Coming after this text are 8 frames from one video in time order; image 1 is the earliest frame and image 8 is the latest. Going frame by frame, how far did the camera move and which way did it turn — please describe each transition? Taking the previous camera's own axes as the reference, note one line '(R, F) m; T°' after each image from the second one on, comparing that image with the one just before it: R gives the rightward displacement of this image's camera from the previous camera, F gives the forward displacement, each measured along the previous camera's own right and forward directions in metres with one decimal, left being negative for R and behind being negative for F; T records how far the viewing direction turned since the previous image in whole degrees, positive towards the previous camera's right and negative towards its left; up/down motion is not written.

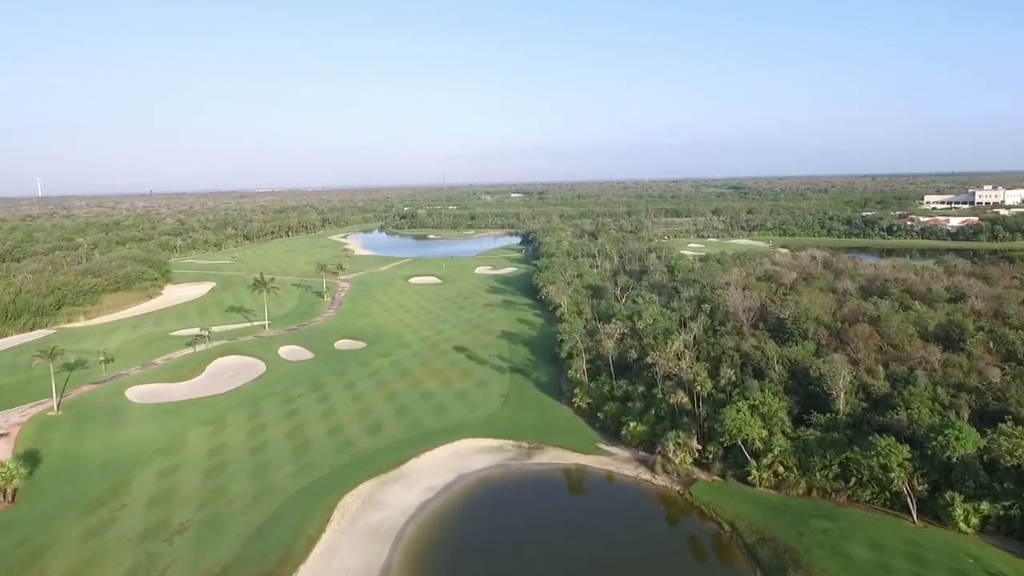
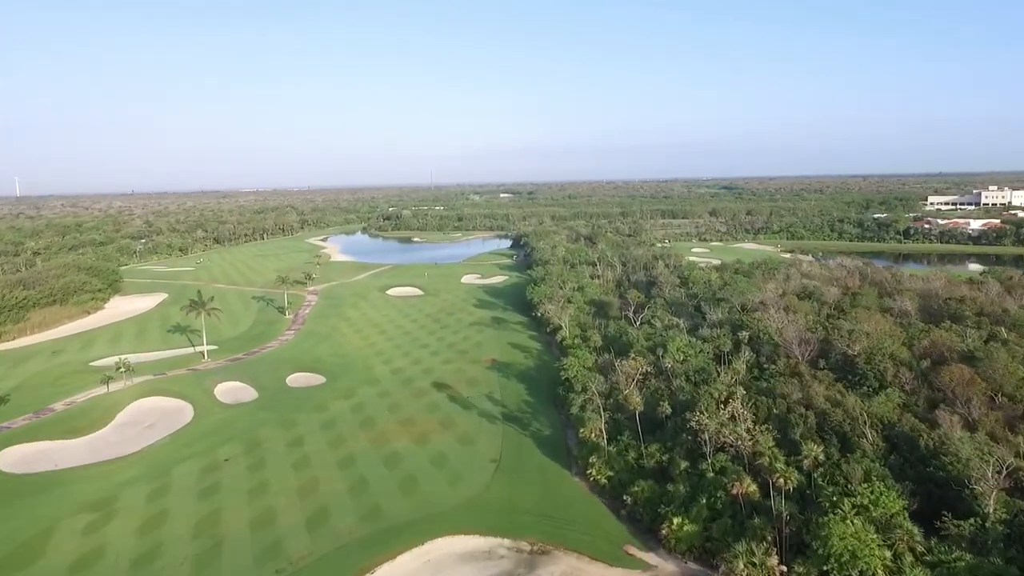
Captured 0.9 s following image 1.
(-0.2, +9.7) m; +1°
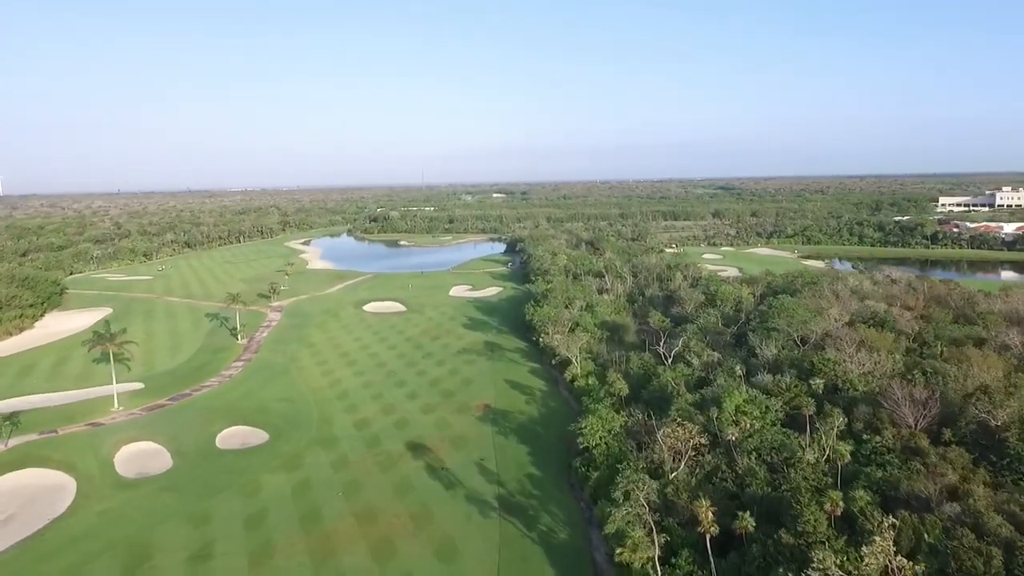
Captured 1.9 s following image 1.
(-0.3, +10.2) m; +1°
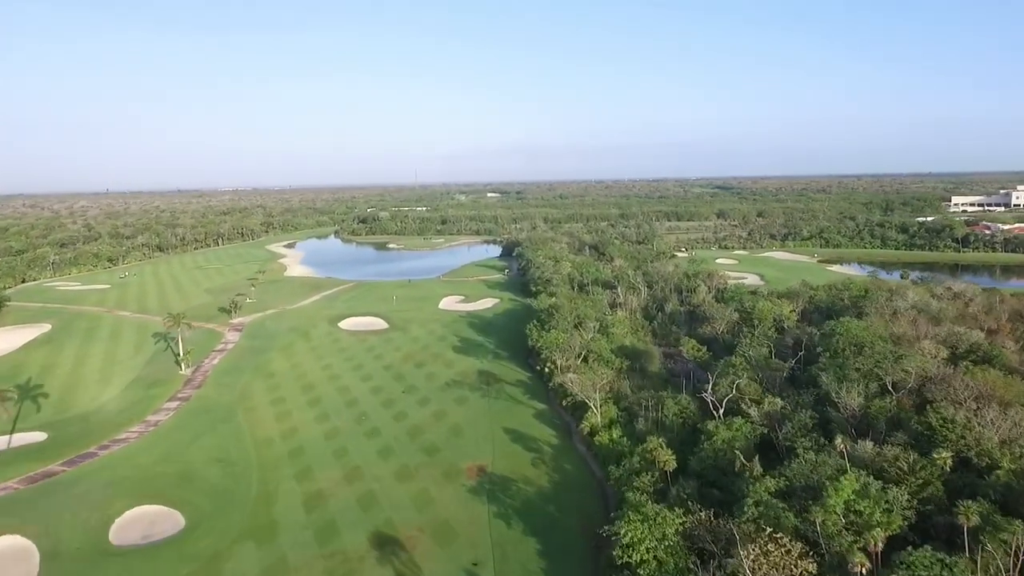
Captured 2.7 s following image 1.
(-0.3, +9.0) m; 0°
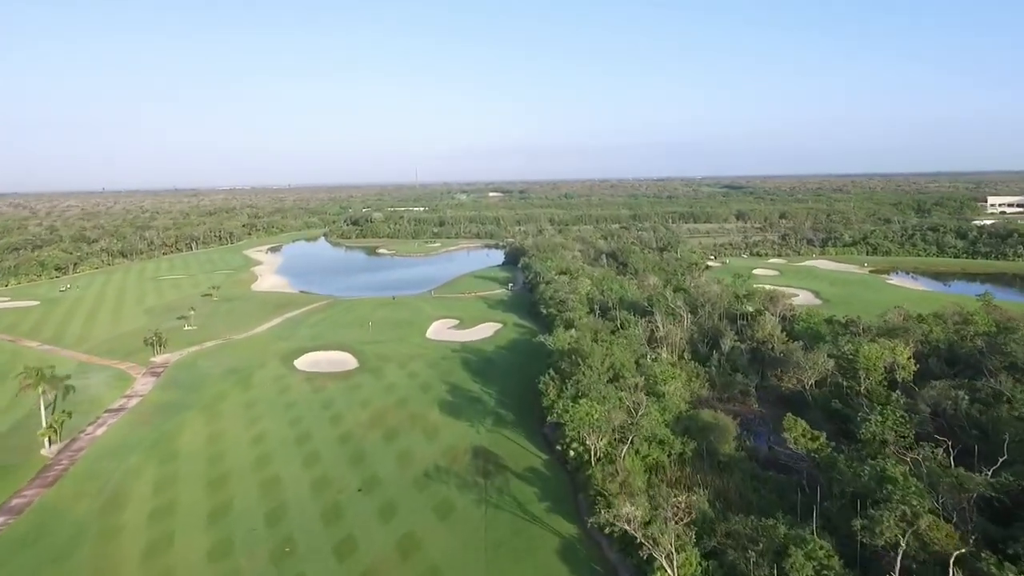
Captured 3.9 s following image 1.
(-0.3, +13.6) m; 0°
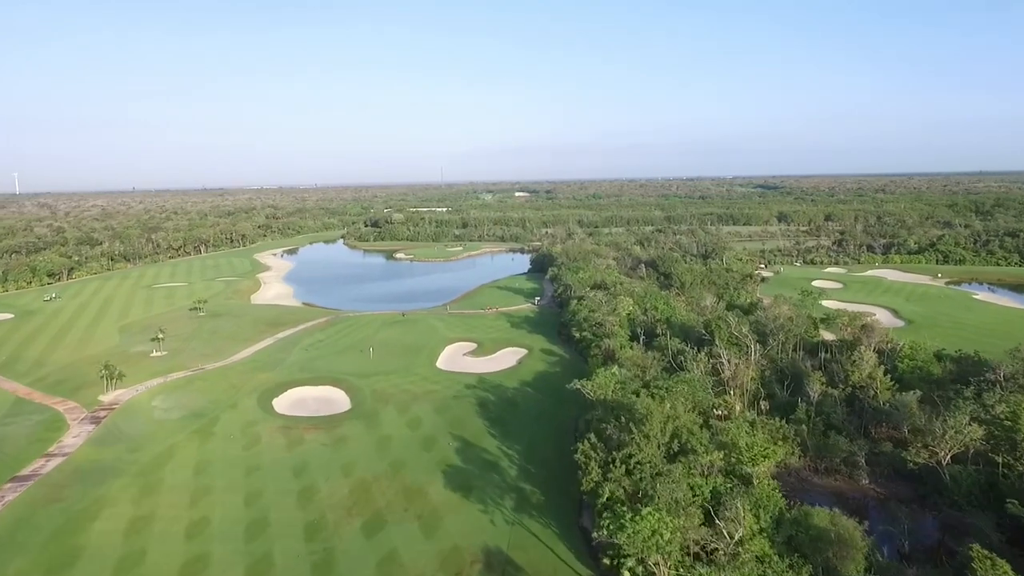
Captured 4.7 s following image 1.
(-0.1, +8.9) m; -2°
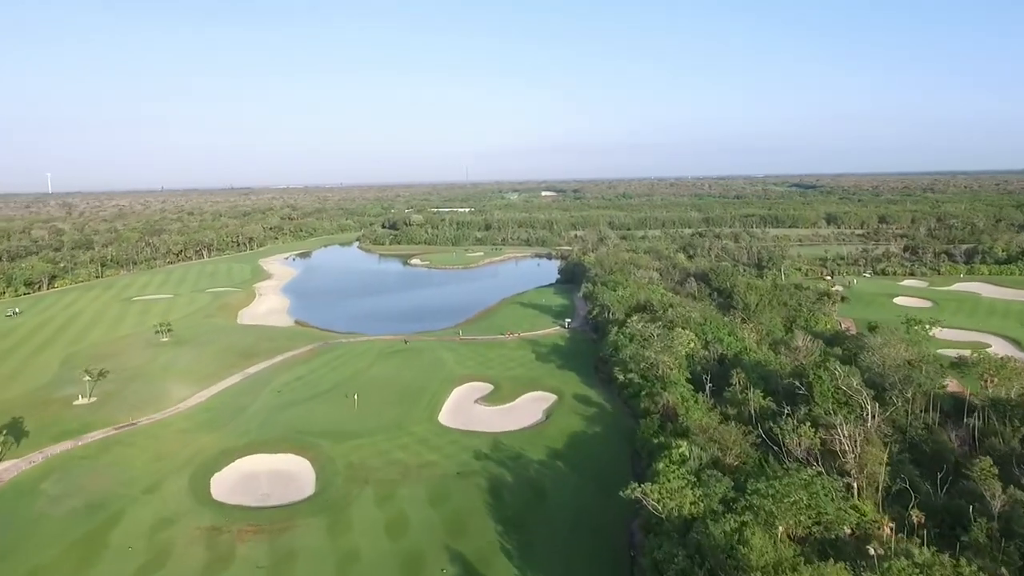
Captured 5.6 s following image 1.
(0.0, +10.6) m; -2°
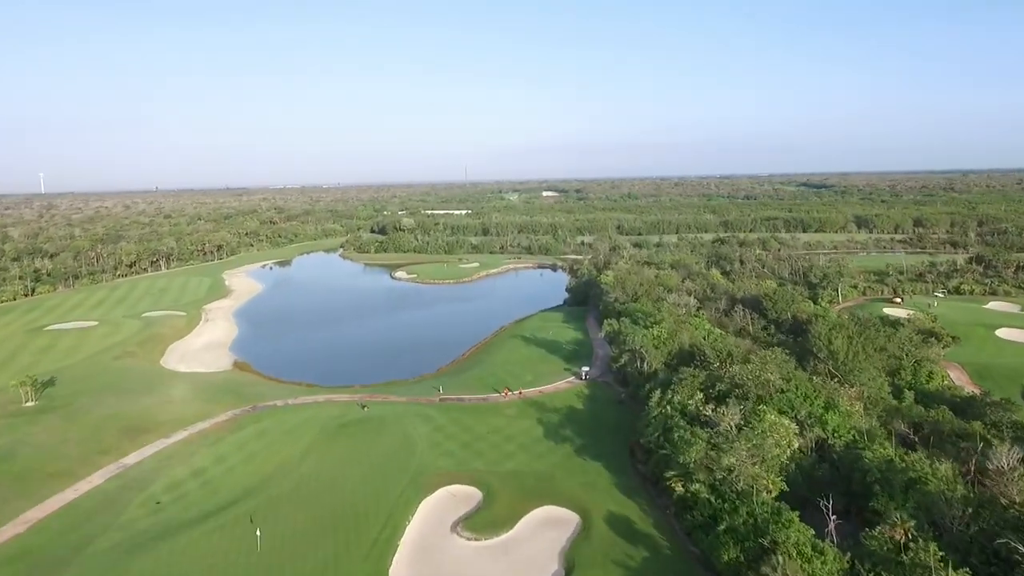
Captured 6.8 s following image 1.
(+0.1, +13.6) m; 0°
